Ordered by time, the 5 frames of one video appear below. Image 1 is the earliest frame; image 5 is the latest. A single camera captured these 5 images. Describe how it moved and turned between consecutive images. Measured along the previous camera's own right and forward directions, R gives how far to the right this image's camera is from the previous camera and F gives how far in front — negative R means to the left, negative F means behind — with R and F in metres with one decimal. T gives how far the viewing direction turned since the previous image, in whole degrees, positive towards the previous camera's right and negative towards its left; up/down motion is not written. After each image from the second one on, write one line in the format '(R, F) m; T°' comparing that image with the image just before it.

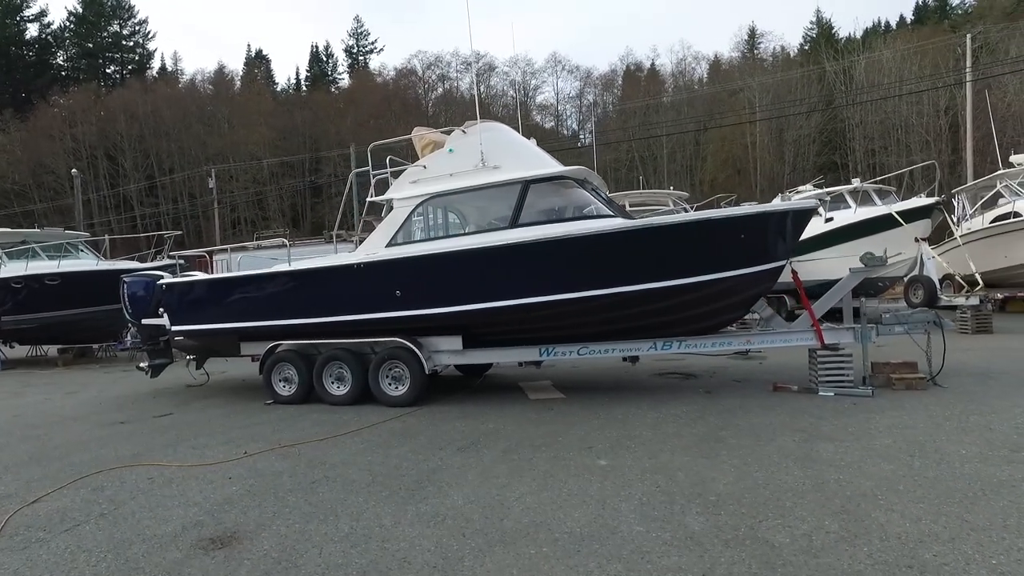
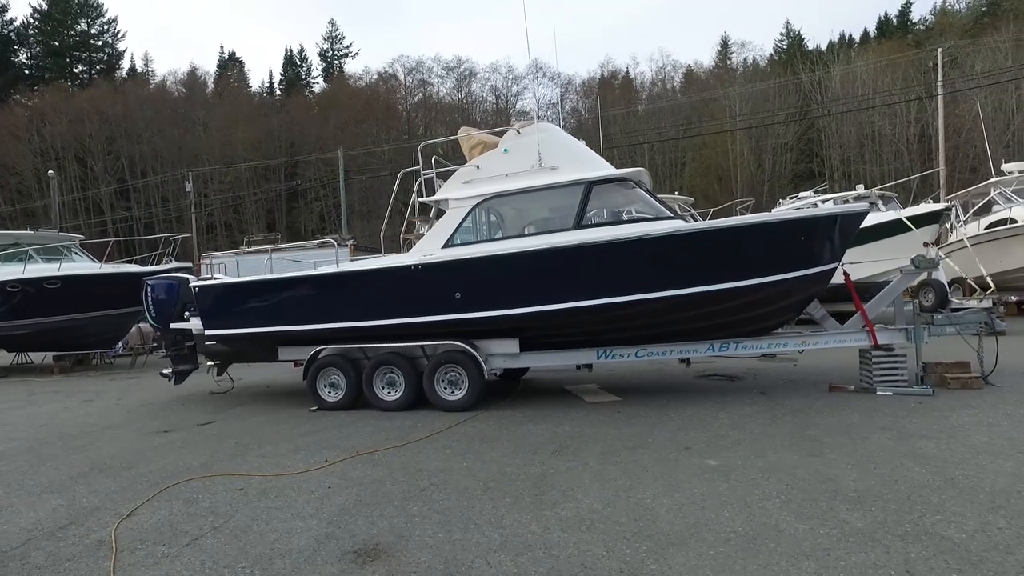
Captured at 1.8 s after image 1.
(-1.0, +0.1) m; +3°
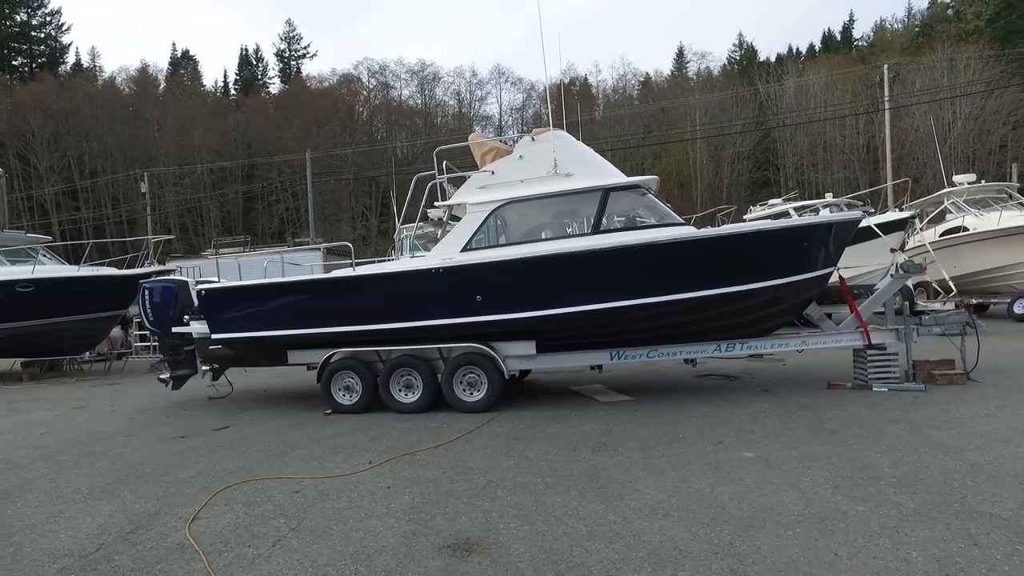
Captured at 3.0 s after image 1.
(-0.7, -0.1) m; +4°
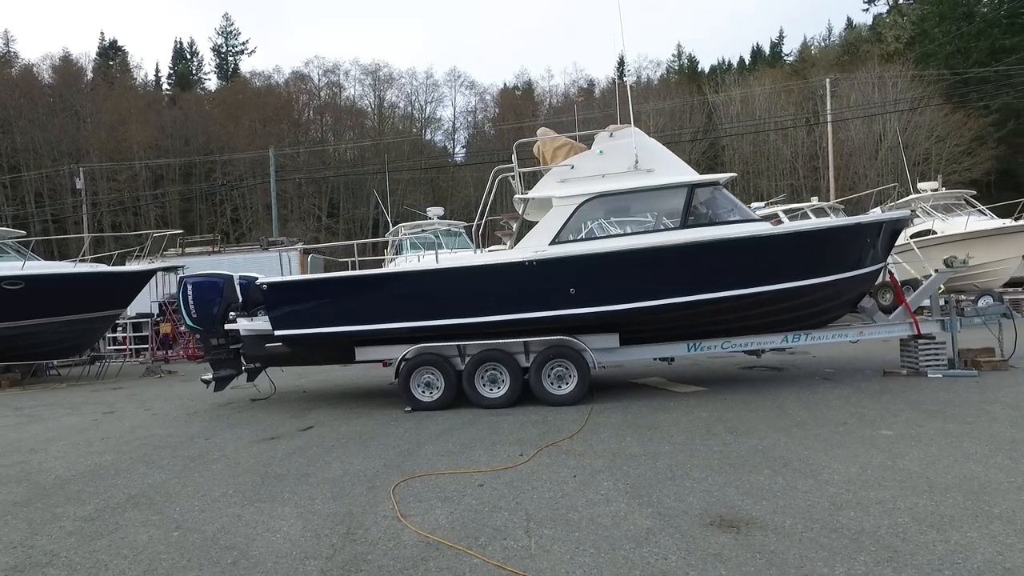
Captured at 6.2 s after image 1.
(-1.7, +0.1) m; +6°
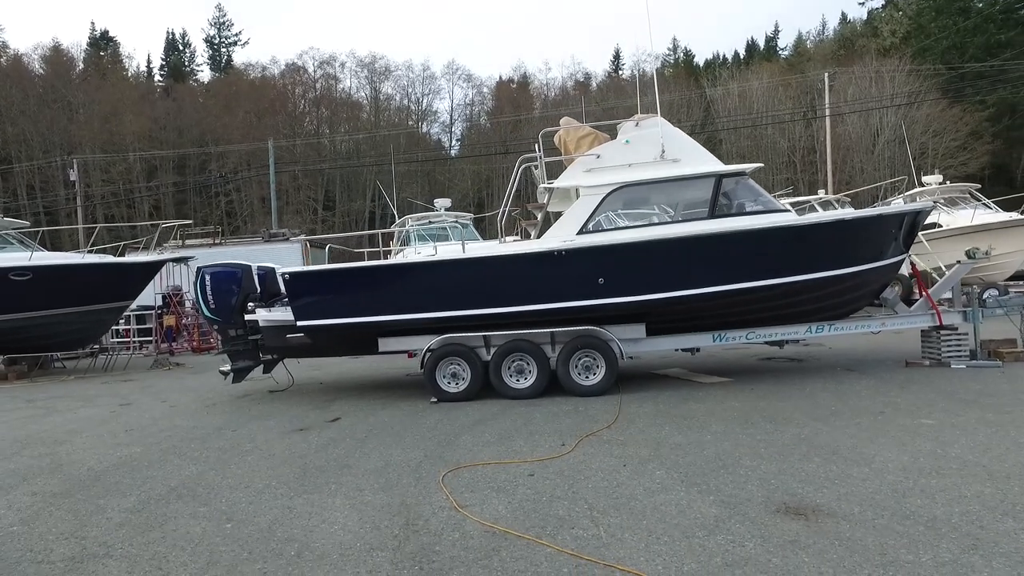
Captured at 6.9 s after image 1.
(-0.4, +0.1) m; +1°
